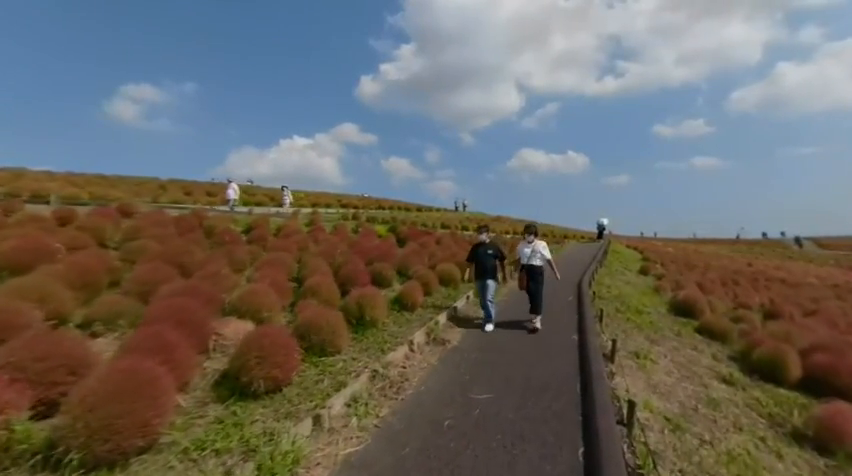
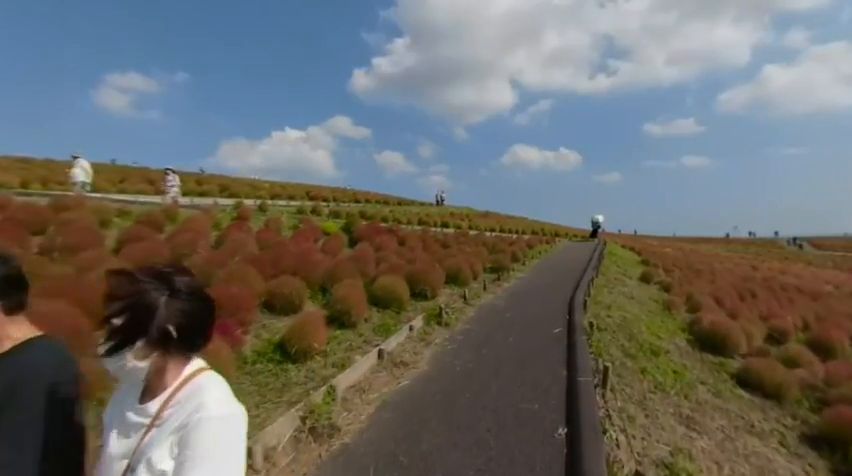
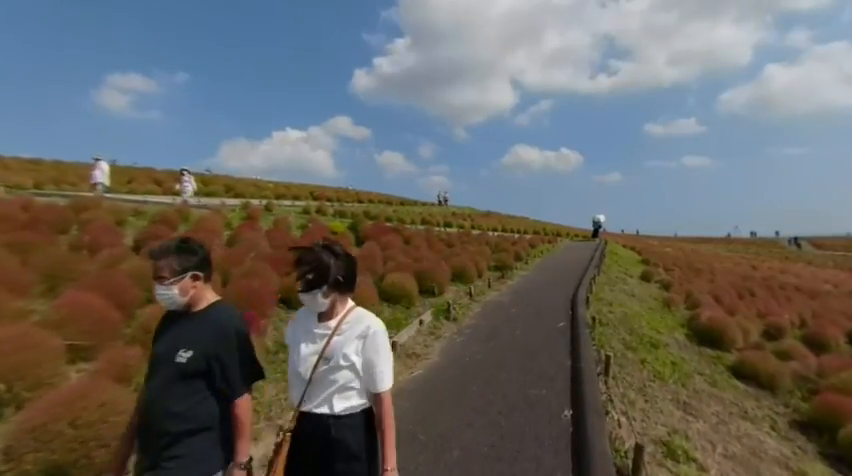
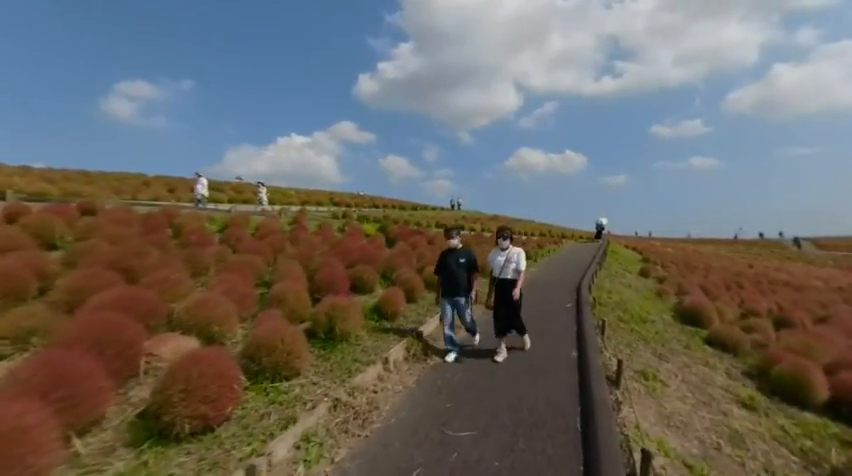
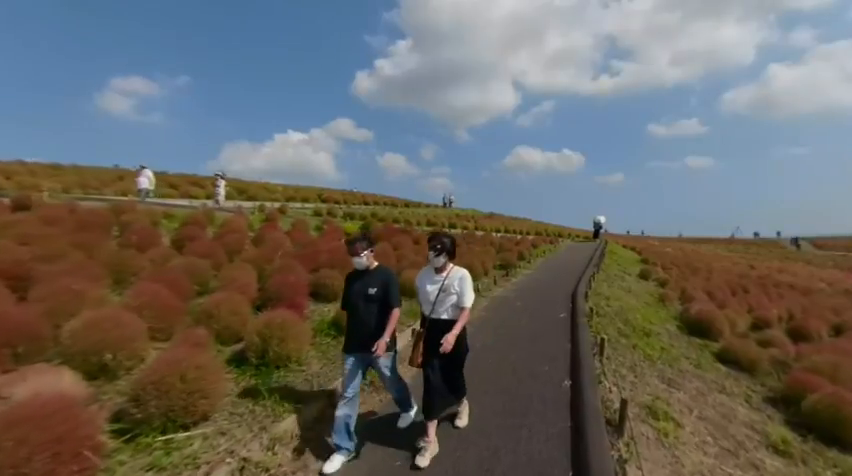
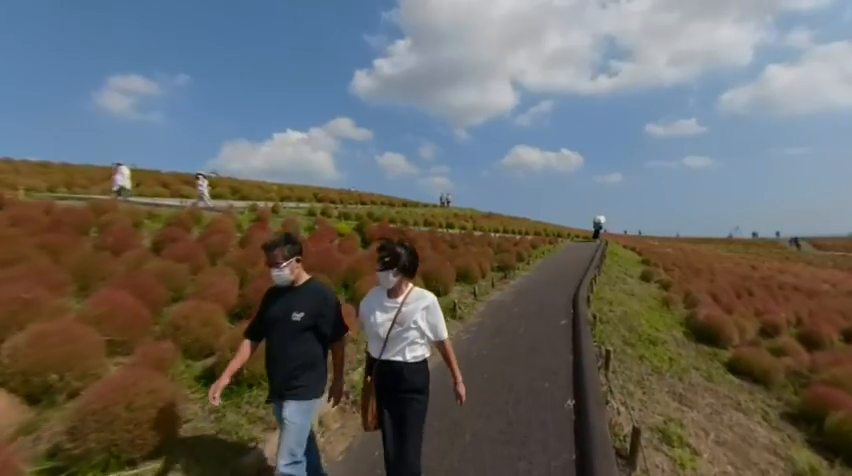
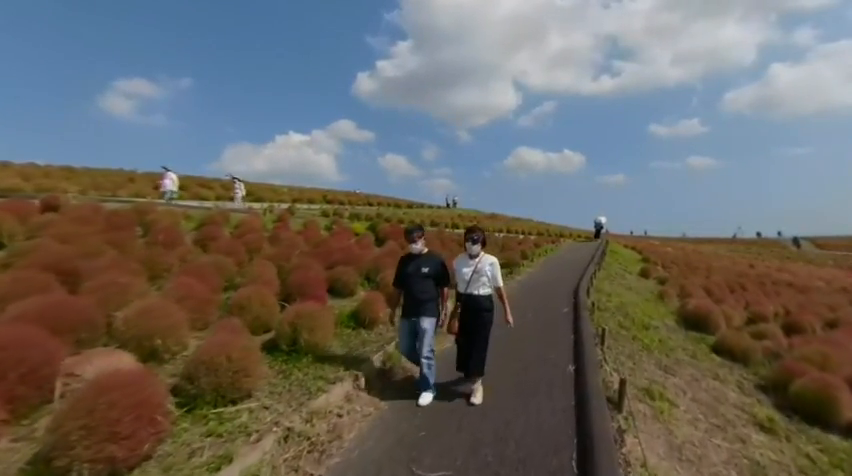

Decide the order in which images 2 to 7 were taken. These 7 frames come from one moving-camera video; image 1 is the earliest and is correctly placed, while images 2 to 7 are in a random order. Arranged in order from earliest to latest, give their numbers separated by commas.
4, 7, 5, 6, 3, 2
